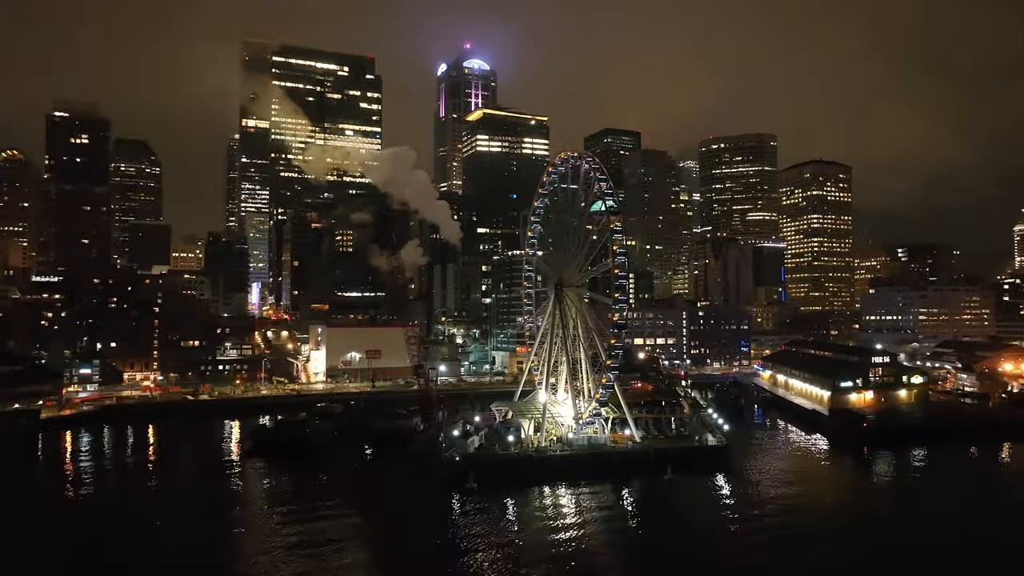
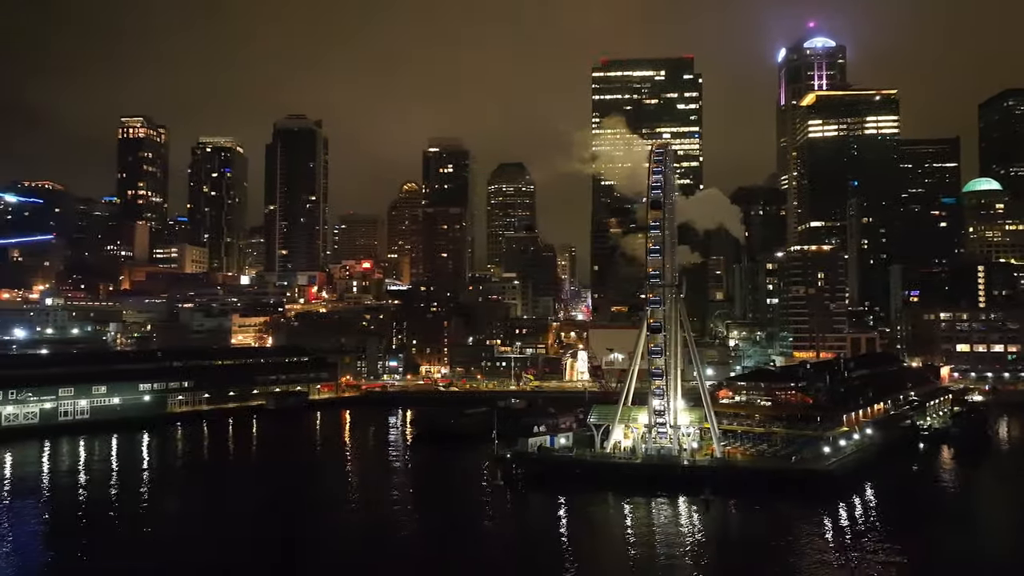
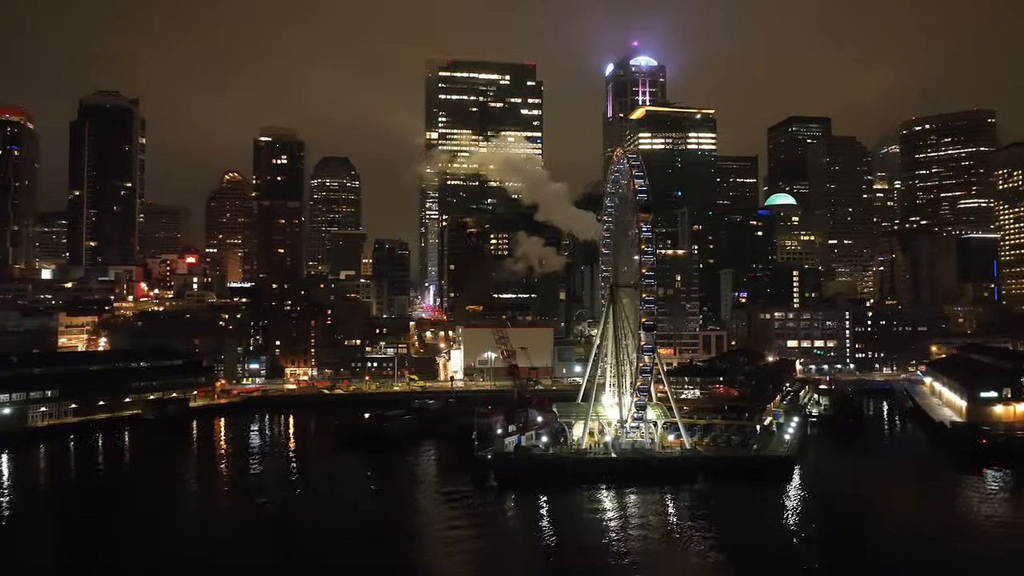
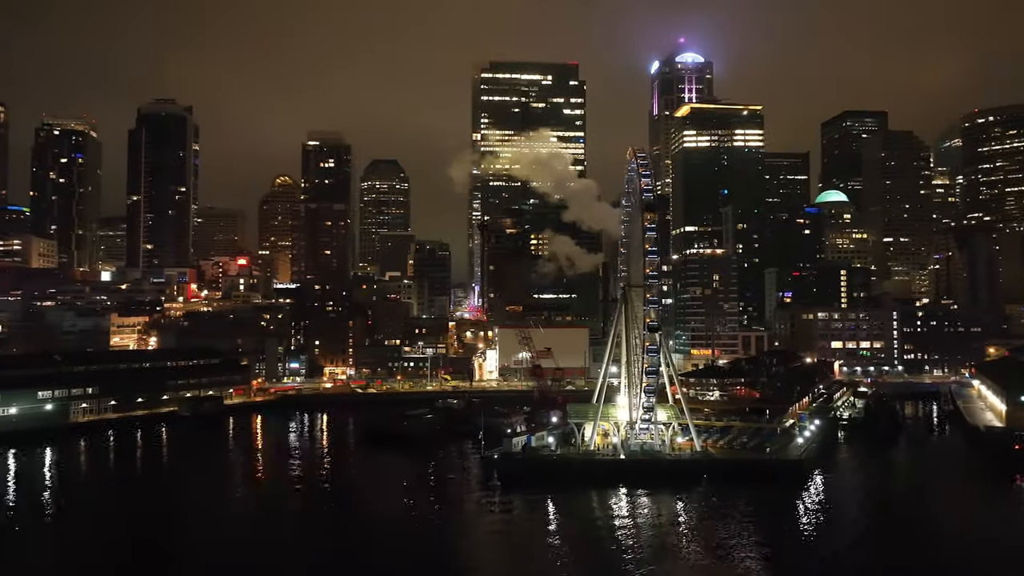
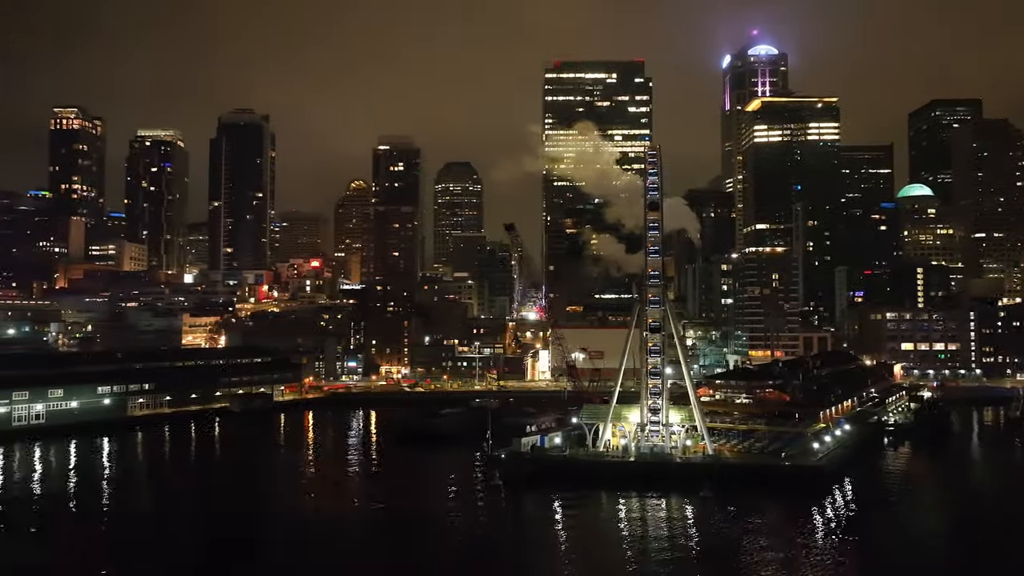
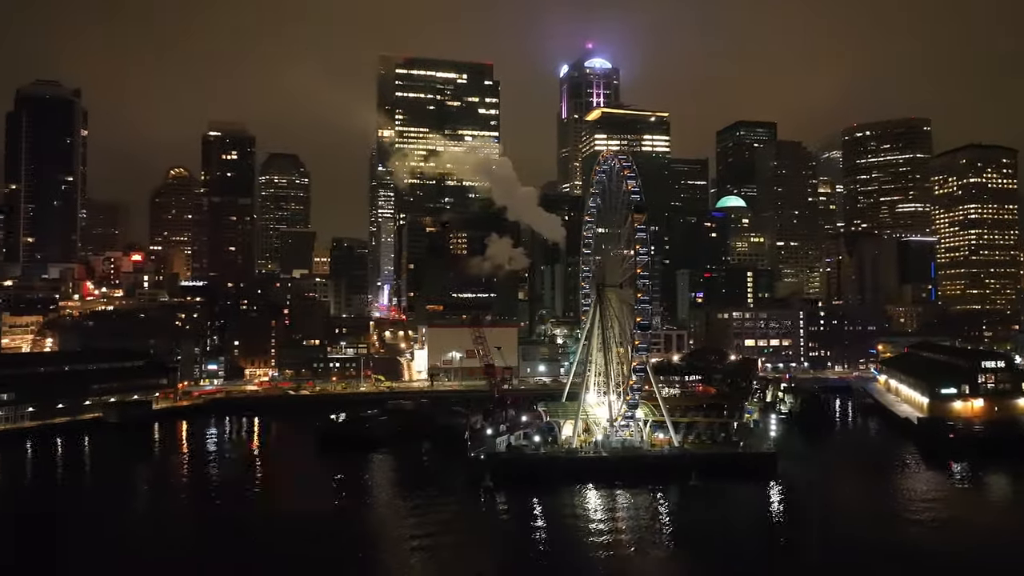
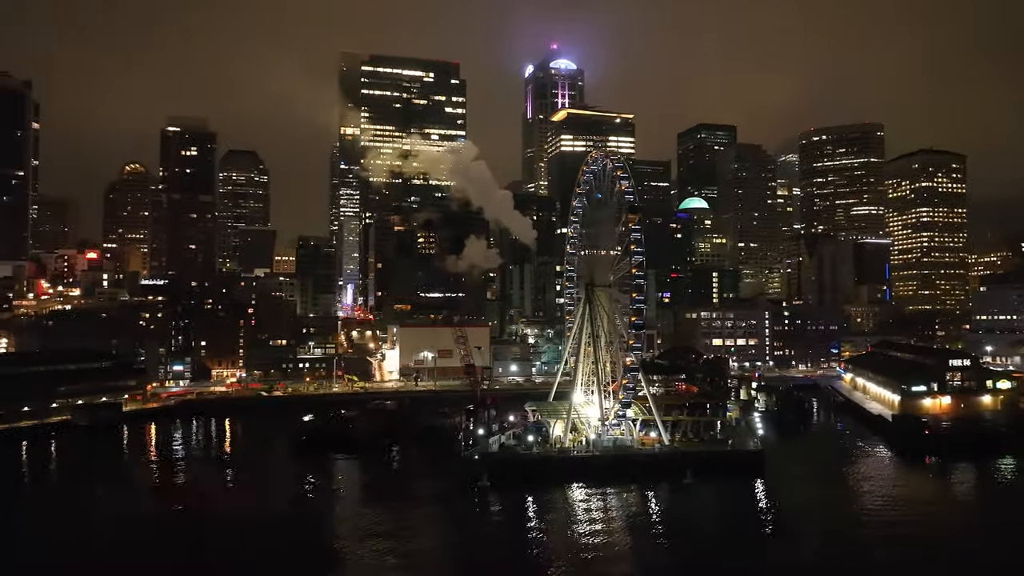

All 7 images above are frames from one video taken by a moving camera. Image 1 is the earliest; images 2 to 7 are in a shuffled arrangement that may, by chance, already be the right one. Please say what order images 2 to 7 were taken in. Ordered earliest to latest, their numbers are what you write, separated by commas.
7, 6, 3, 4, 5, 2
